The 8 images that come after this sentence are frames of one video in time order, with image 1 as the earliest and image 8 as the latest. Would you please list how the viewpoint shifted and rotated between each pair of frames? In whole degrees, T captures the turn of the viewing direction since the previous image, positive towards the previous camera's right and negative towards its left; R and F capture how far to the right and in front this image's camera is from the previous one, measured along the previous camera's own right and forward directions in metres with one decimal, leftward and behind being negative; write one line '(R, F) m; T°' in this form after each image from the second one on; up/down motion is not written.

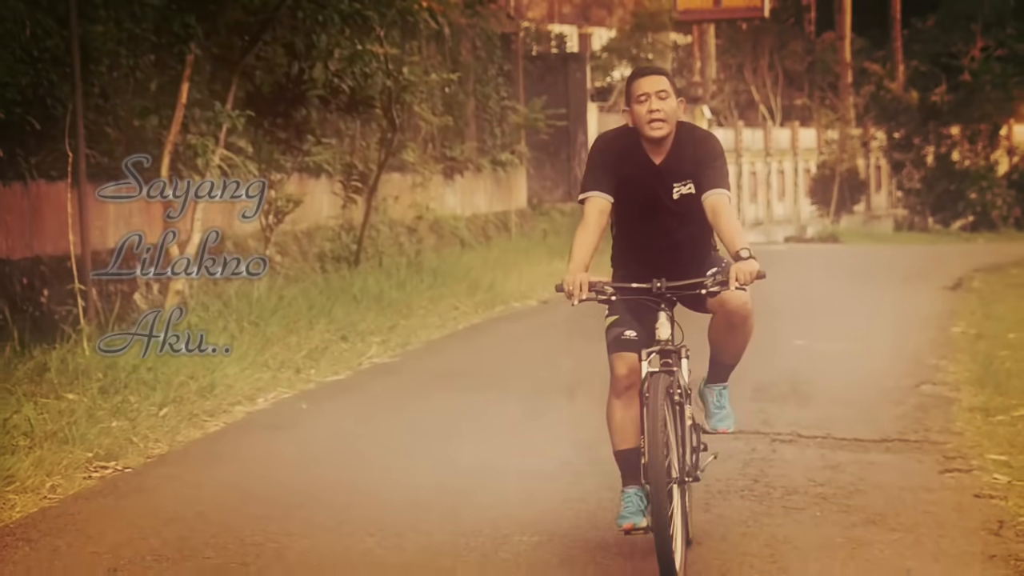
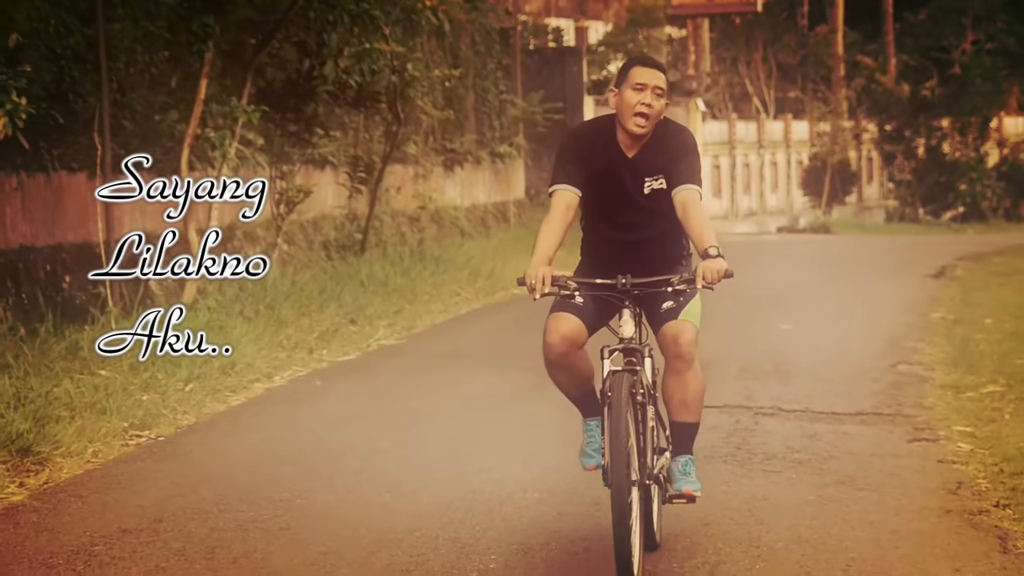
(0.0, -0.6) m; 0°
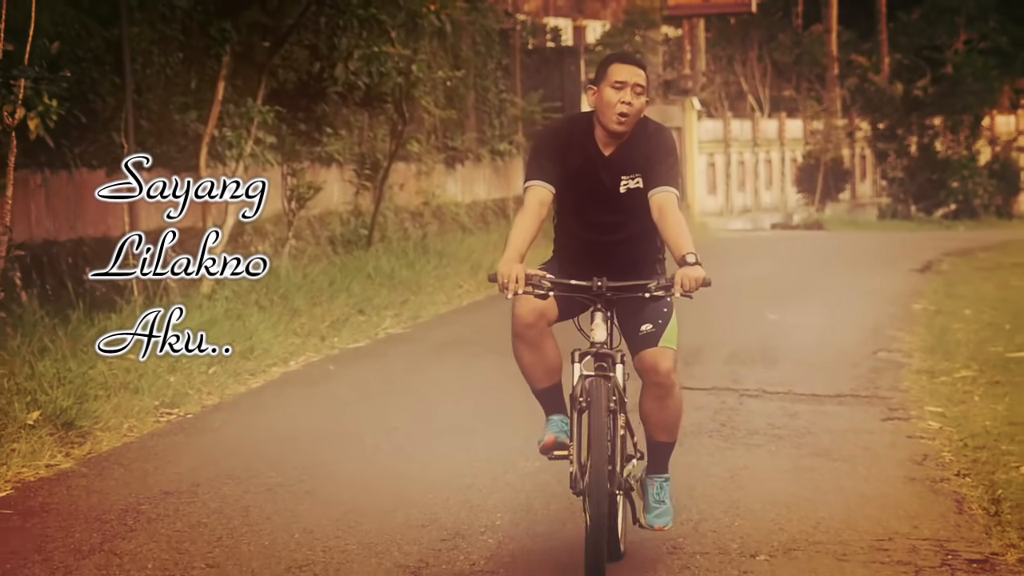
(0.0, -0.6) m; 0°
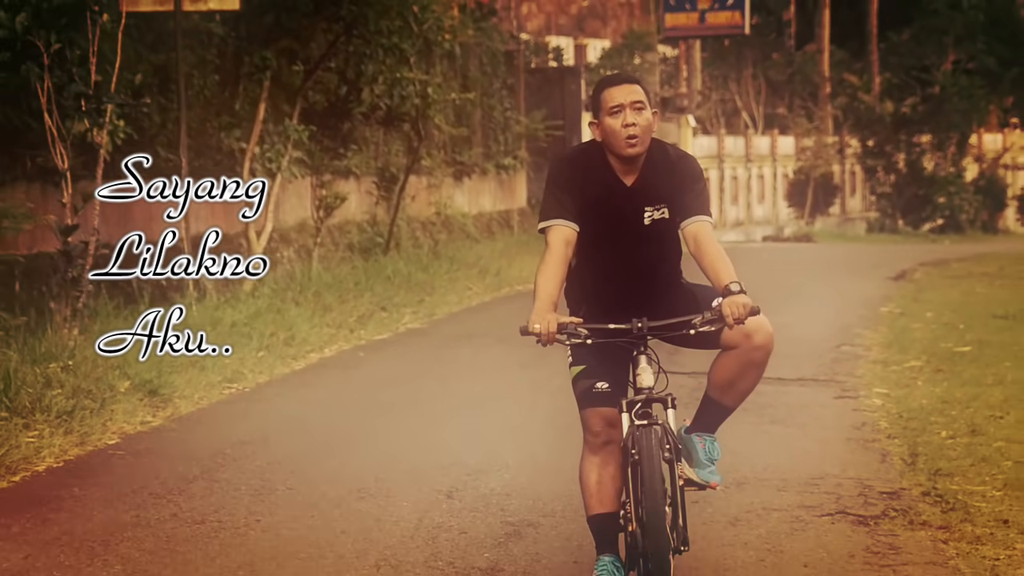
(0.0, -1.5) m; 0°
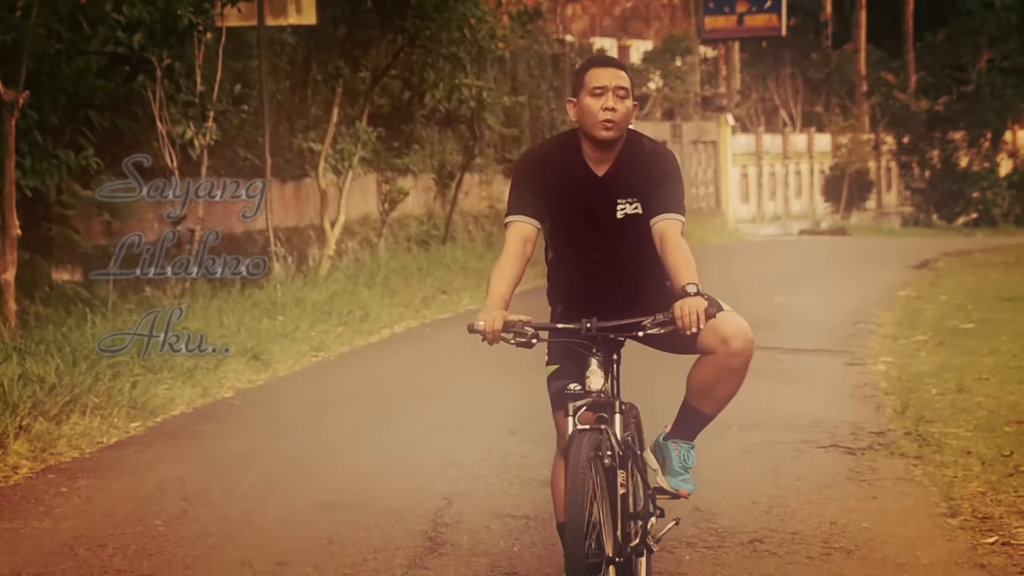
(0.0, -1.5) m; -1°
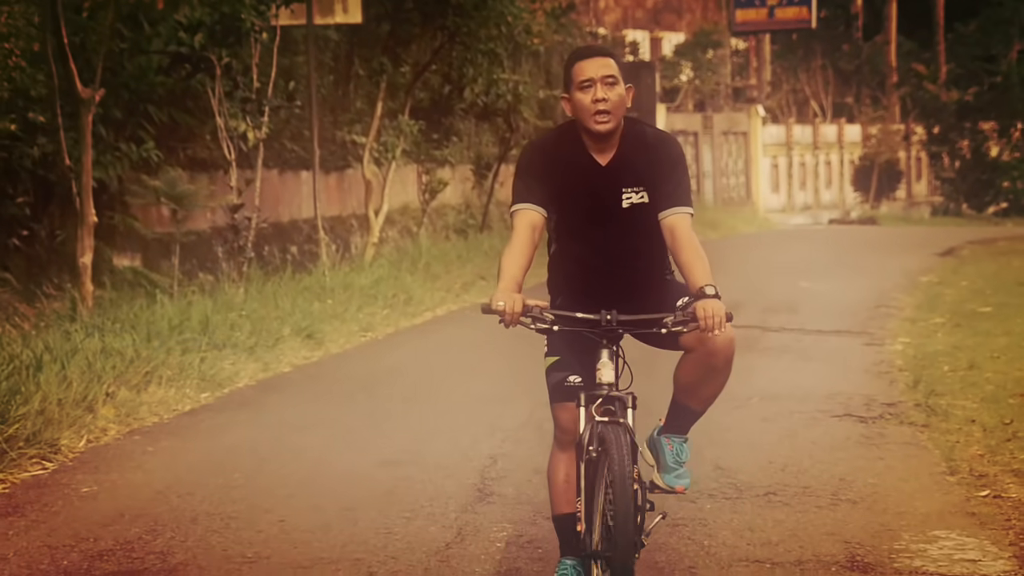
(0.0, -0.7) m; -1°
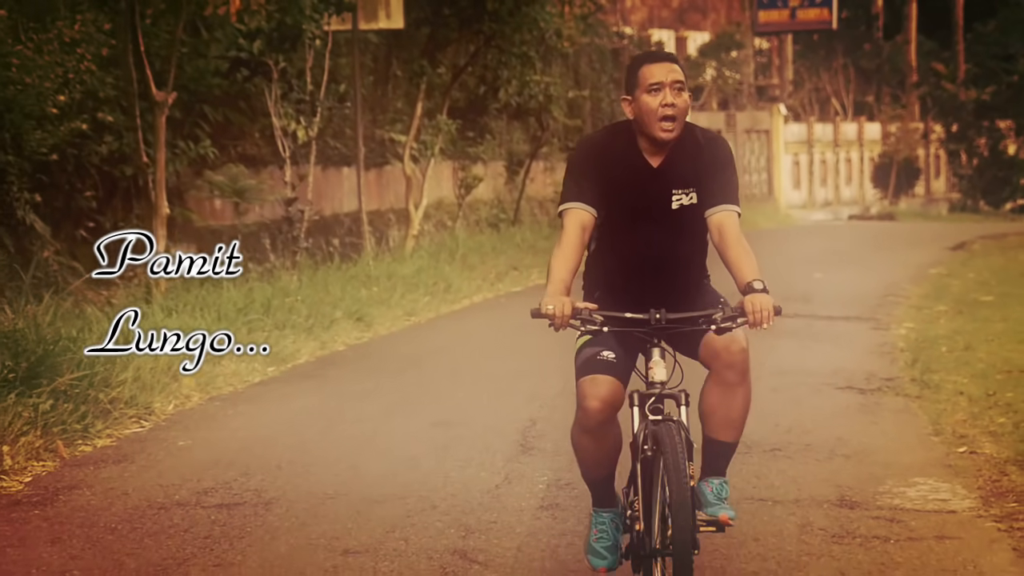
(-0.1, -1.0) m; -1°
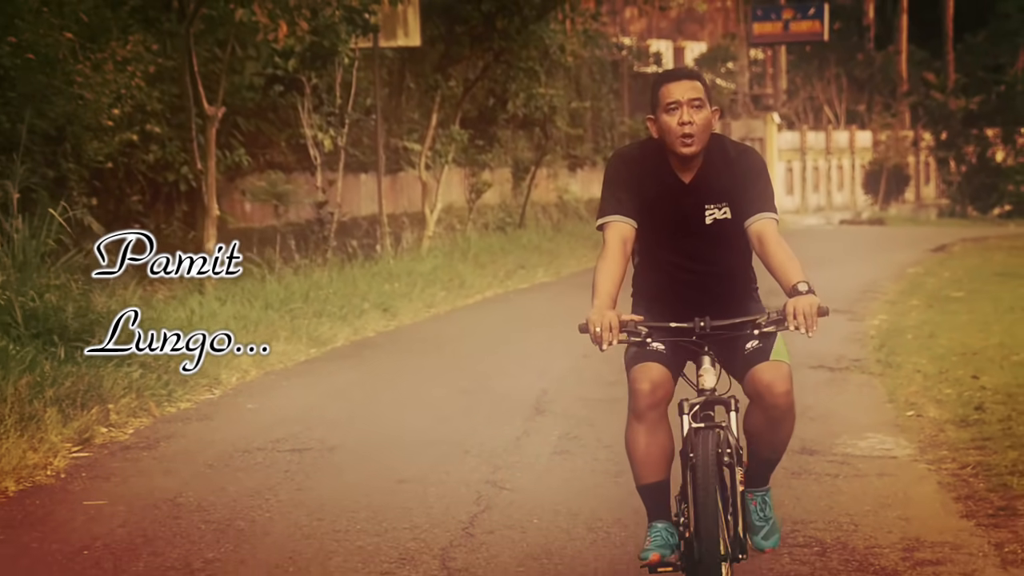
(-0.1, -1.4) m; 0°
